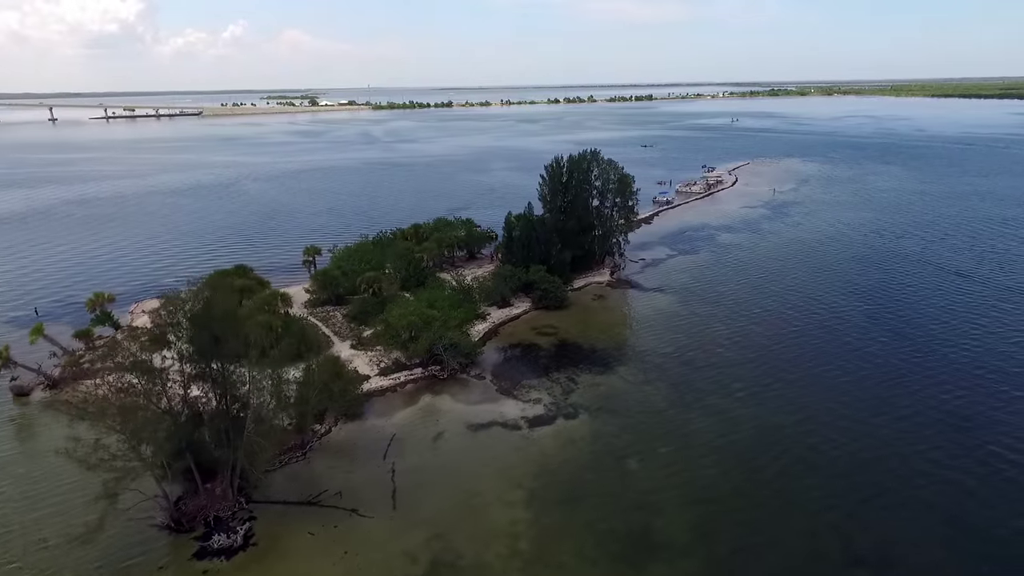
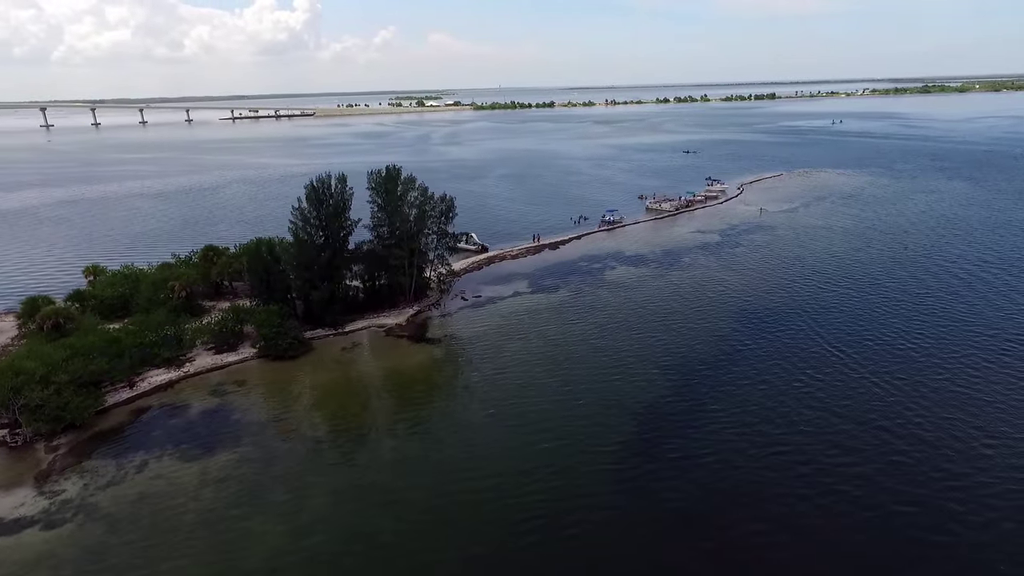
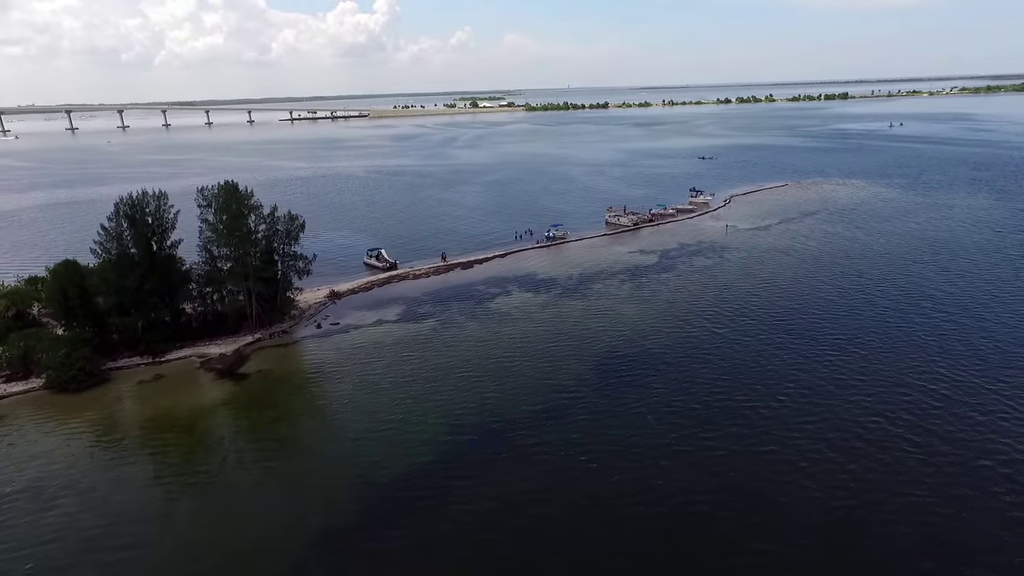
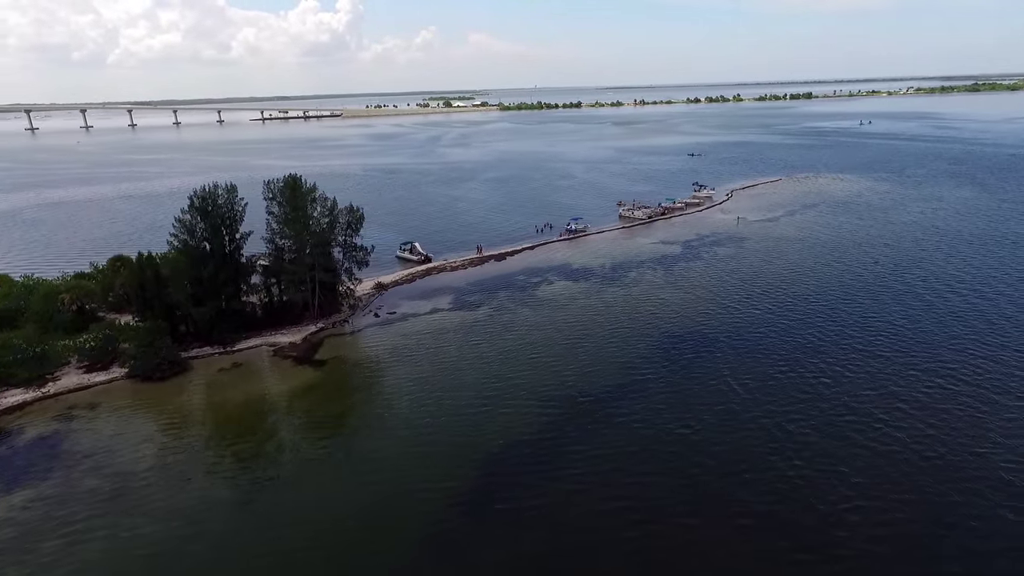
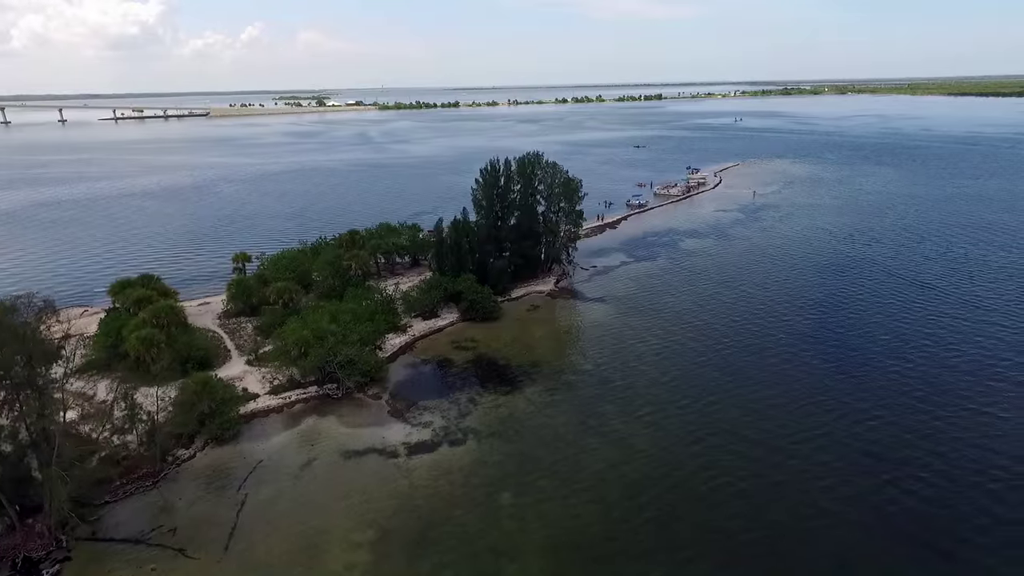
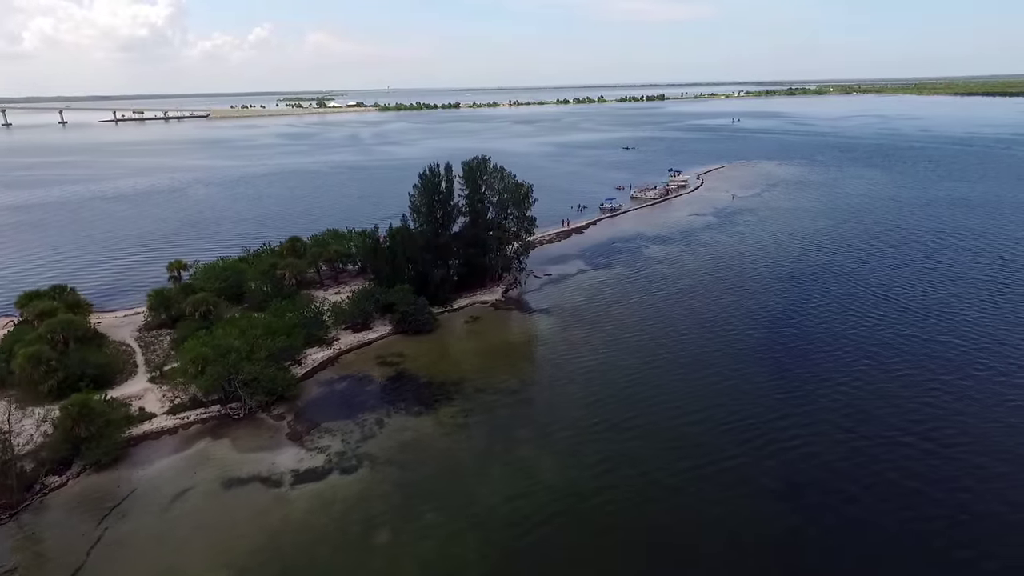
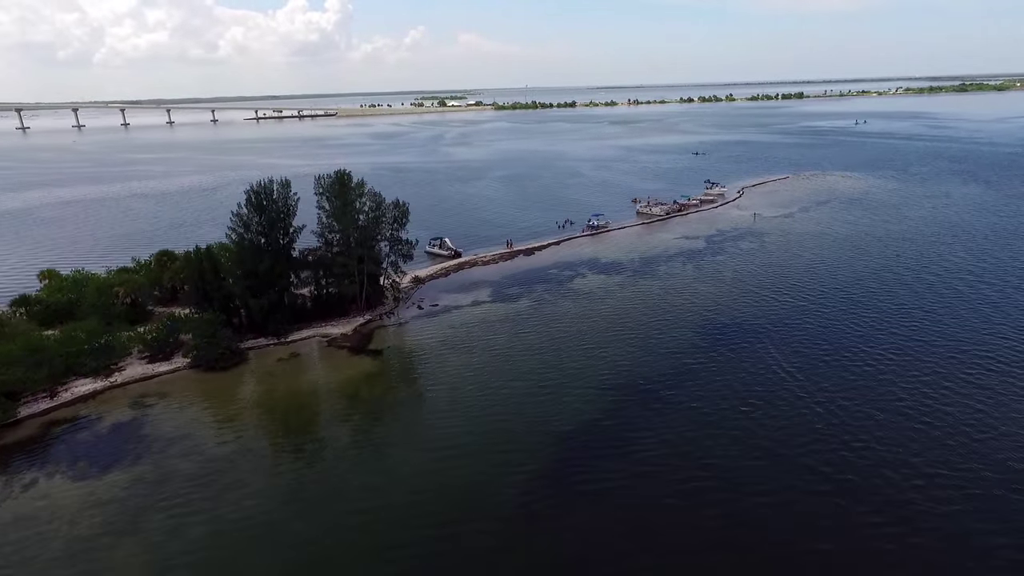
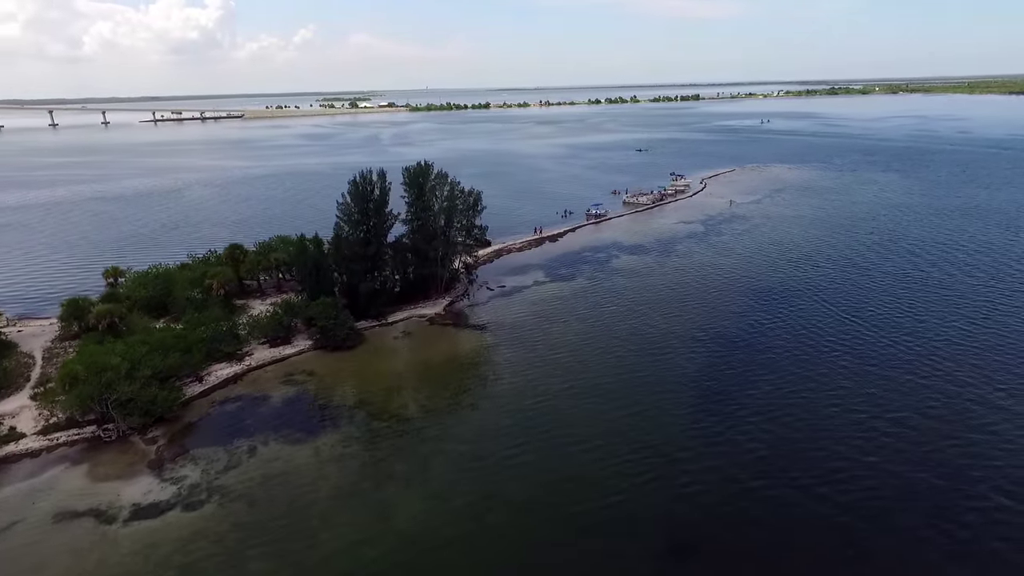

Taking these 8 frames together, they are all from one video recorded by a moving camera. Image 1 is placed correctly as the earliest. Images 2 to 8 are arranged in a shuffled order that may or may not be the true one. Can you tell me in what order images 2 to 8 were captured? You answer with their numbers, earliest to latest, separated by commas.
5, 6, 8, 2, 7, 4, 3
